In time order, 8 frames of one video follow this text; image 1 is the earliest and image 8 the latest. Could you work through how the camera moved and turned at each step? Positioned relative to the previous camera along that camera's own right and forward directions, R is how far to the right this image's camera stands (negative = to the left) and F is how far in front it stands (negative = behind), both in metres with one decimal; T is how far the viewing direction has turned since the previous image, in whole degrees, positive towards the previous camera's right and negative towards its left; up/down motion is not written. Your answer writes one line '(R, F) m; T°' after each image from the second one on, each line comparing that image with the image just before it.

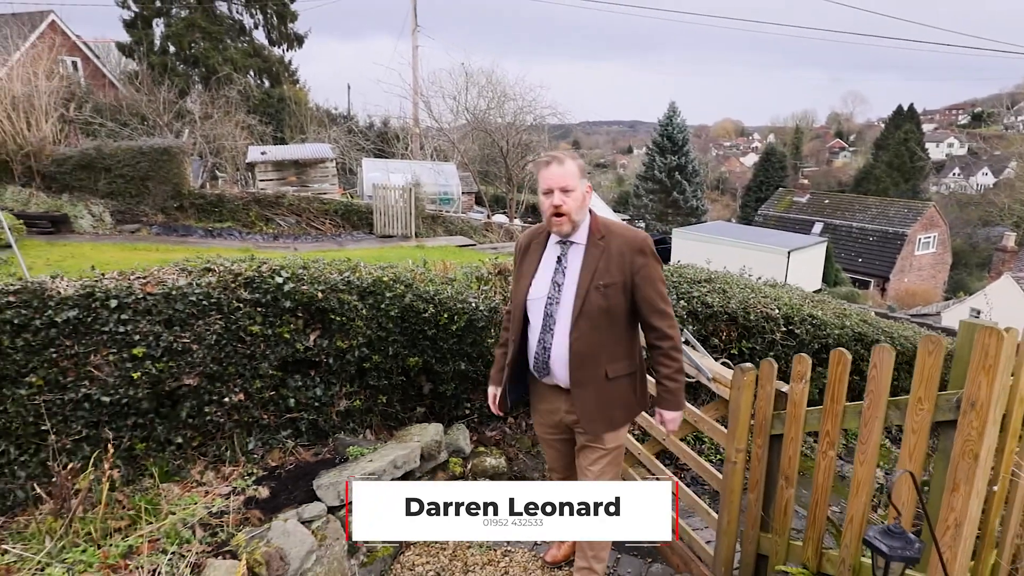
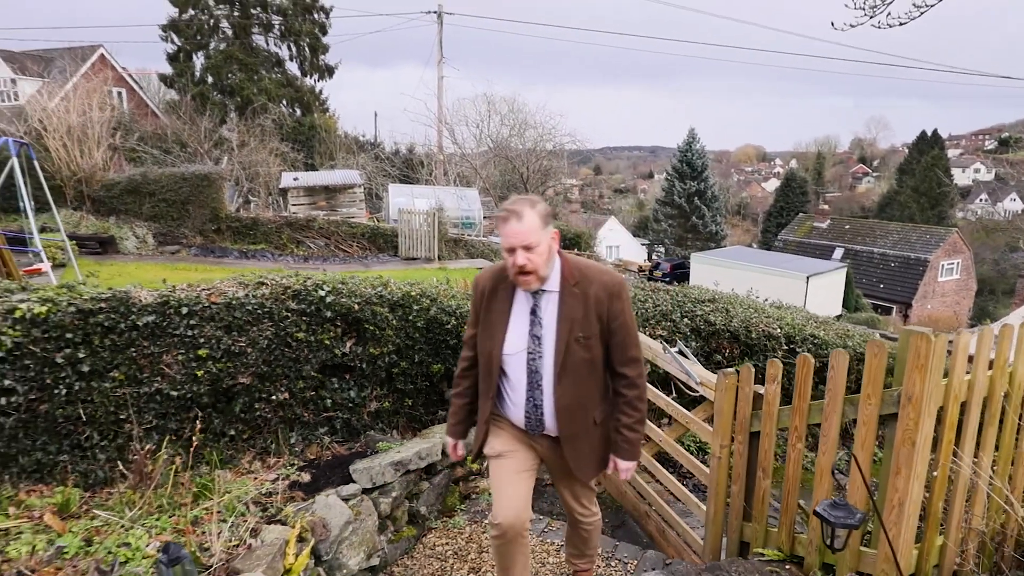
(+0.1, -0.5) m; -2°
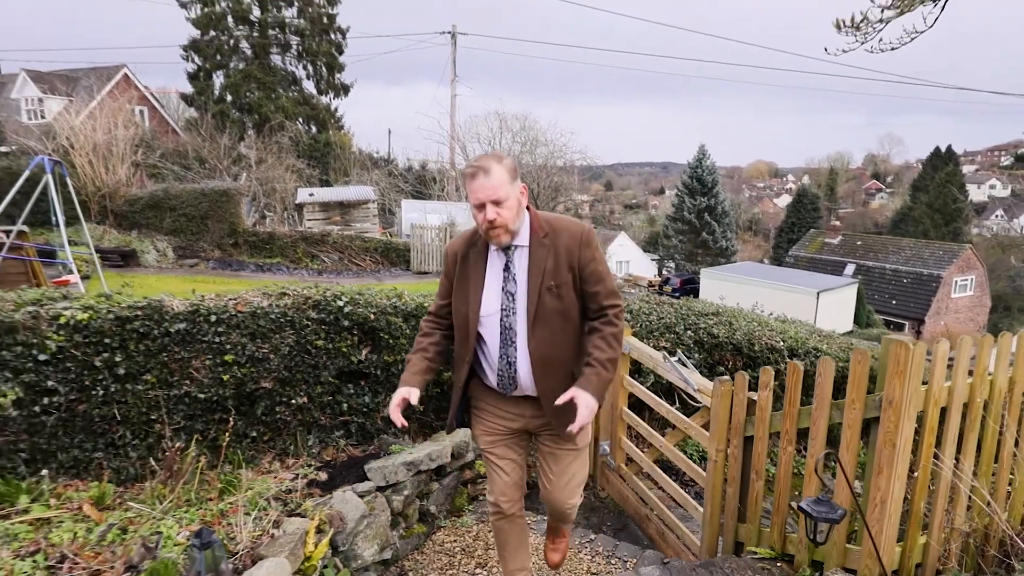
(0.0, -0.2) m; -1°
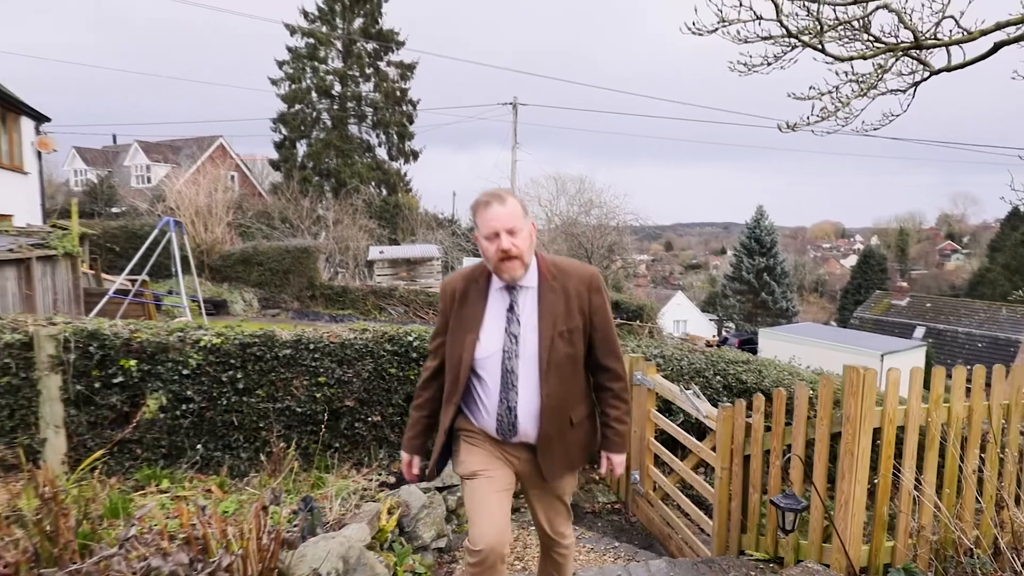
(+0.2, -0.9) m; -5°
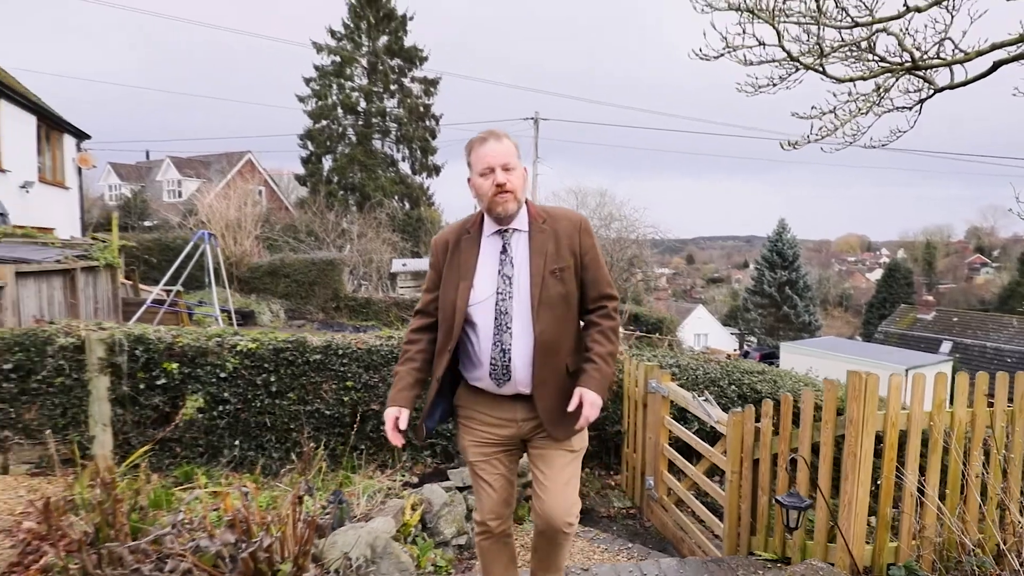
(0.0, -0.2) m; -2°
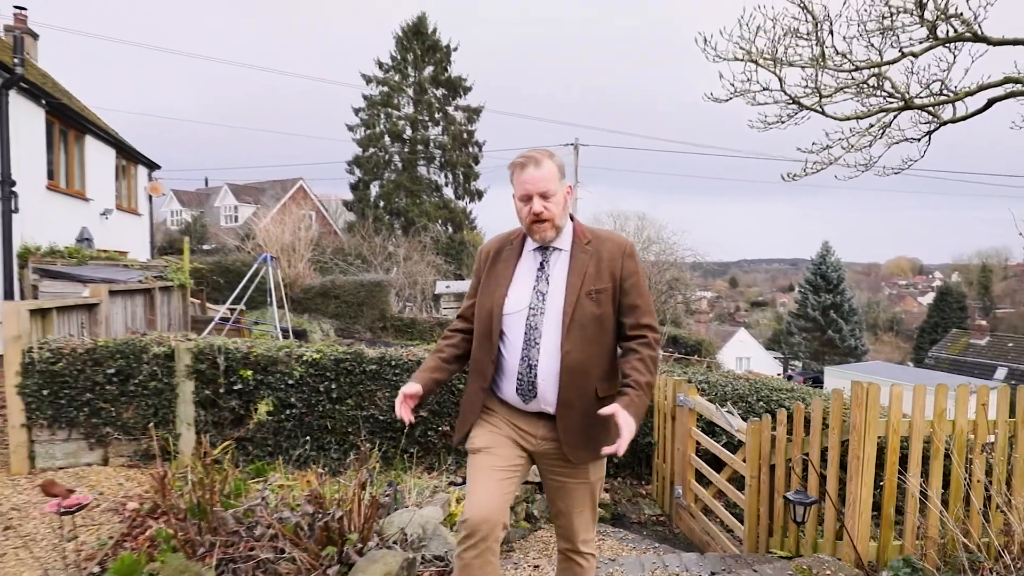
(0.0, -0.5) m; -4°
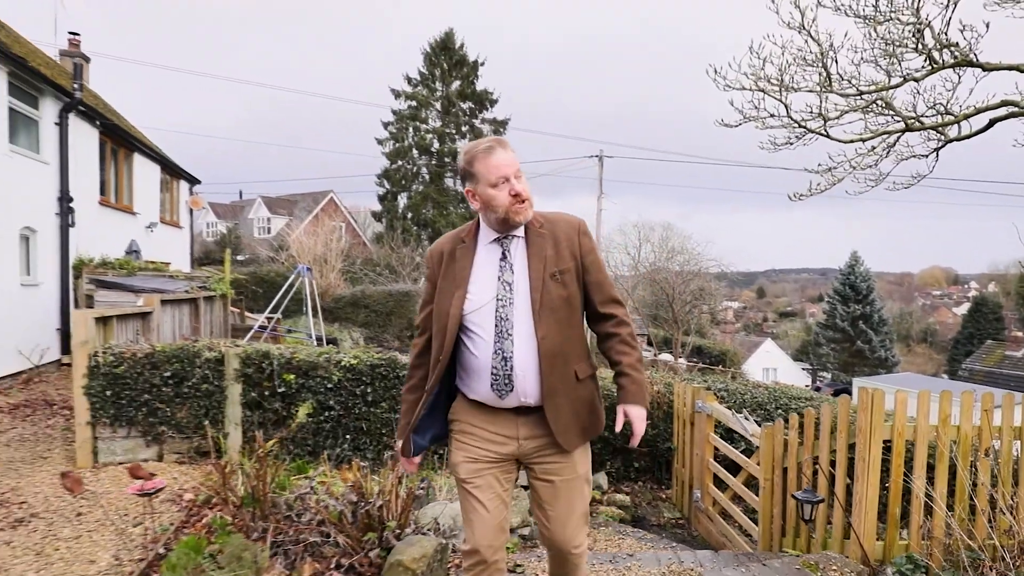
(0.0, -0.3) m; -2°
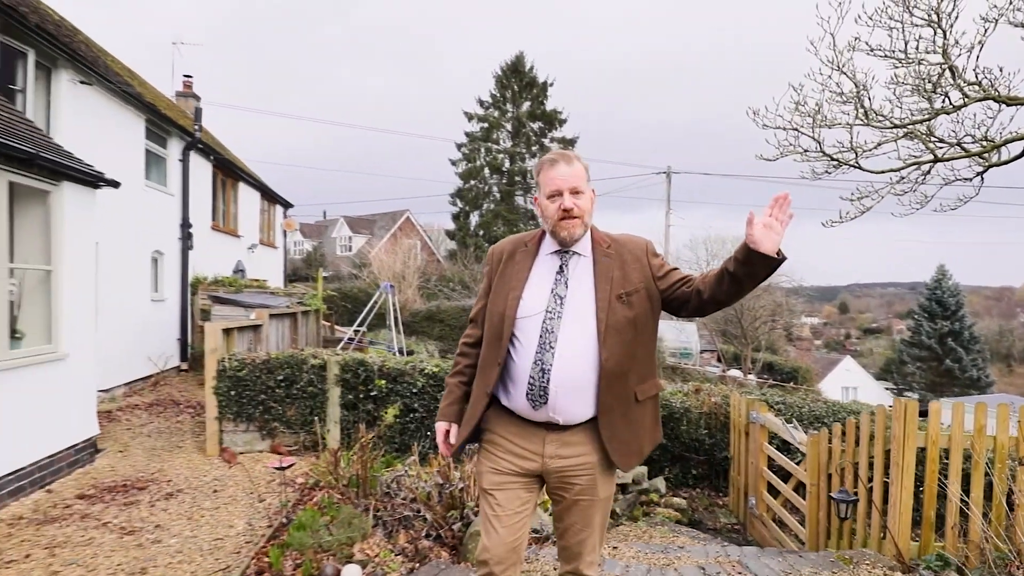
(+0.1, -0.7) m; -6°
